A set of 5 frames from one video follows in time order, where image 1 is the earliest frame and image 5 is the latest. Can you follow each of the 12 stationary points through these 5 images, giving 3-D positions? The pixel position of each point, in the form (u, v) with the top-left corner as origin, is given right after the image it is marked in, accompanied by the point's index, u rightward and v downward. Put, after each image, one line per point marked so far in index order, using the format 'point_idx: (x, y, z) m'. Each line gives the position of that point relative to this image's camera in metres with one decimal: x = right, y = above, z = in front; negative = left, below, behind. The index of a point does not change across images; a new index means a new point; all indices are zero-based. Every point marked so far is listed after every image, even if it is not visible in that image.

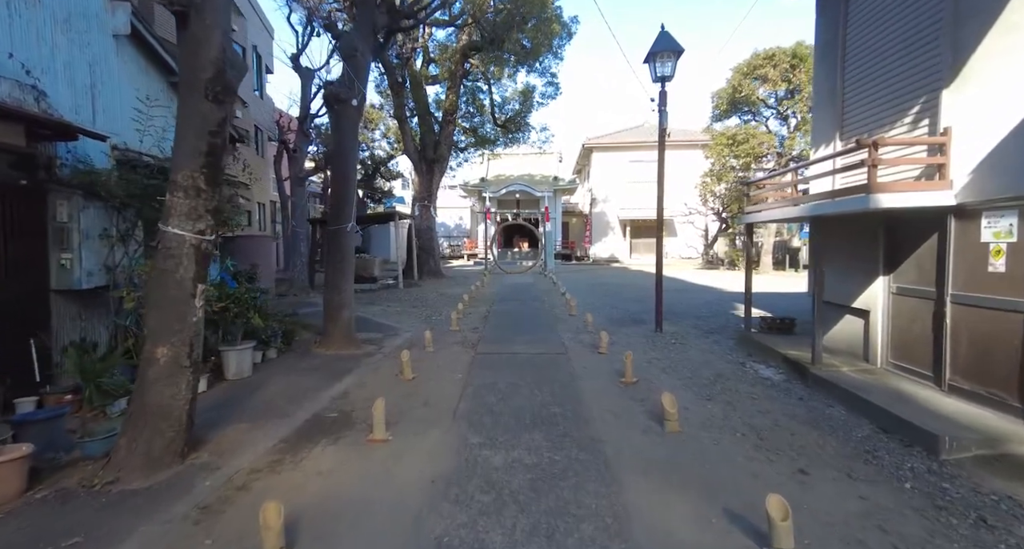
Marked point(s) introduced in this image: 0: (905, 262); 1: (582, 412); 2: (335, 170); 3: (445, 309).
0: (+4.2, +0.1, +5.0) m
1: (+0.7, -1.4, +4.7) m
2: (-2.9, +1.7, +7.7) m
3: (-1.7, -0.9, +12.2) m
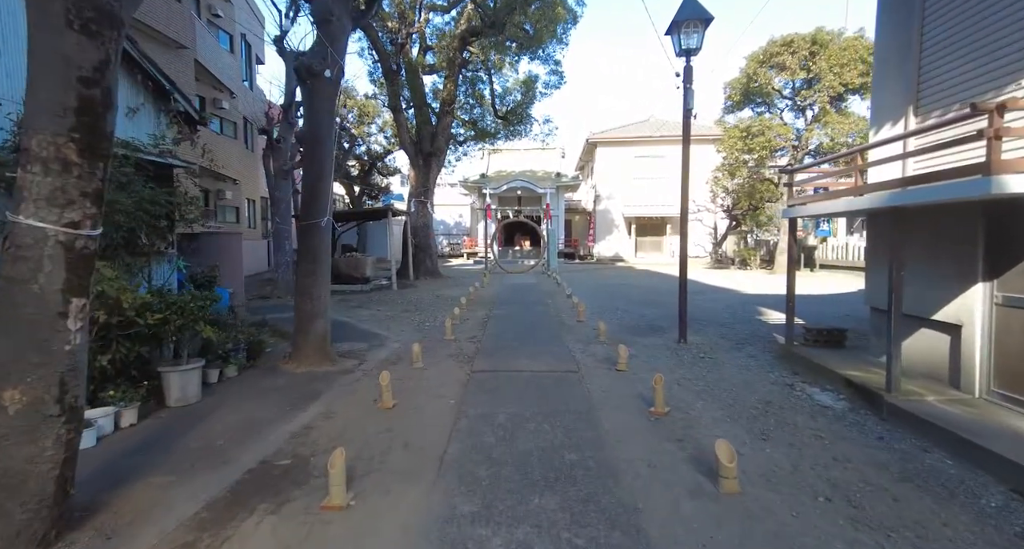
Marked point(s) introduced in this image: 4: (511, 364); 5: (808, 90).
0: (+4.2, +0.1, +3.9) m
1: (+0.7, -1.4, +3.7) m
2: (-2.8, +1.7, +6.6) m
3: (-1.7, -0.9, +11.2) m
4: (0.0, -1.2, +6.6) m
5: (+11.8, +7.4, +19.0) m
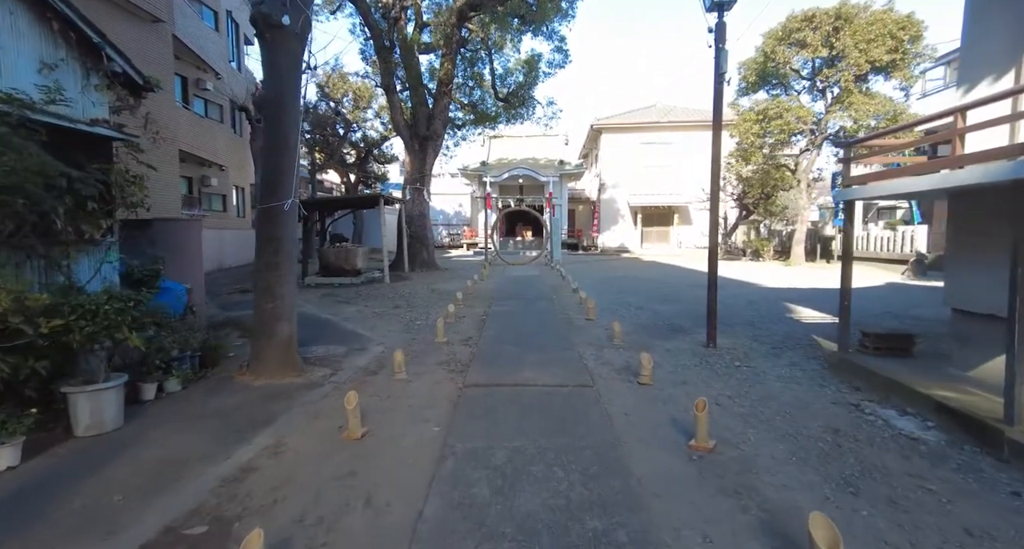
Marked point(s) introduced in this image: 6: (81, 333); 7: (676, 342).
0: (+4.2, +0.1, +2.8) m
1: (+0.7, -1.4, +2.6) m
2: (-2.8, +1.7, +5.5) m
3: (-1.7, -0.8, +10.1) m
4: (0.0, -1.2, +5.5) m
5: (+11.9, +7.7, +17.7) m
6: (-3.5, -0.5, +3.8) m
7: (+2.4, -1.0, +7.0) m
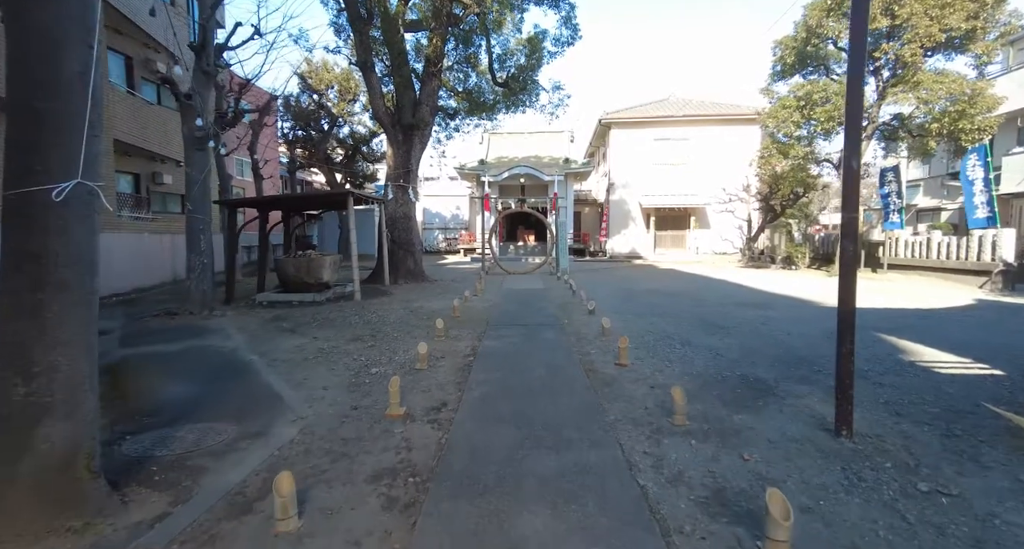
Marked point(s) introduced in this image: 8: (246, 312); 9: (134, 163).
0: (+4.1, -0.2, +0.1) m
1: (+0.7, -1.7, -0.2) m
2: (-2.9, +1.4, +2.8) m
3: (-1.7, -1.1, +7.3) m
4: (0.0, -1.5, +2.7) m
5: (+11.9, +7.3, +15.0) m
6: (-3.5, -0.8, +1.1) m
7: (+2.4, -1.3, +4.3) m
8: (-6.0, -0.9, +10.8) m
9: (-12.7, +3.7, +15.9) m
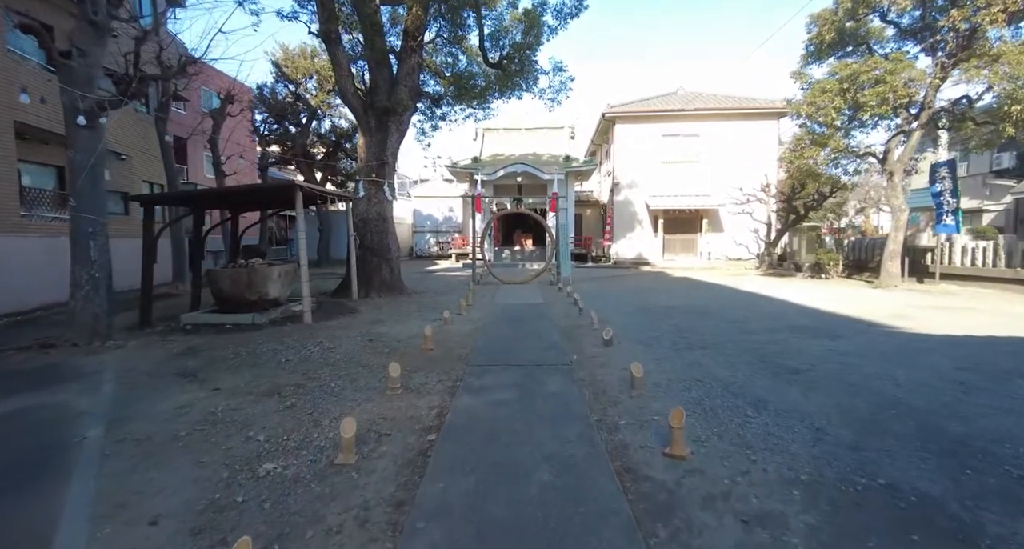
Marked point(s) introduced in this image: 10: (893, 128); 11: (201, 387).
0: (+4.0, -0.4, -2.4) m
1: (+0.6, -1.9, -2.7) m
2: (-3.0, +1.2, +0.3) m
3: (-1.8, -1.4, +4.8) m
4: (-0.2, -1.7, +0.2) m
5: (+11.7, +6.9, +12.6) m
6: (-3.6, -1.0, -1.5) m
7: (+2.3, -1.6, +1.8) m
8: (-6.2, -1.2, +8.3) m
9: (-12.9, +3.4, +13.4) m
10: (+12.4, +4.8, +15.3) m
11: (-3.9, -1.4, +5.9) m
